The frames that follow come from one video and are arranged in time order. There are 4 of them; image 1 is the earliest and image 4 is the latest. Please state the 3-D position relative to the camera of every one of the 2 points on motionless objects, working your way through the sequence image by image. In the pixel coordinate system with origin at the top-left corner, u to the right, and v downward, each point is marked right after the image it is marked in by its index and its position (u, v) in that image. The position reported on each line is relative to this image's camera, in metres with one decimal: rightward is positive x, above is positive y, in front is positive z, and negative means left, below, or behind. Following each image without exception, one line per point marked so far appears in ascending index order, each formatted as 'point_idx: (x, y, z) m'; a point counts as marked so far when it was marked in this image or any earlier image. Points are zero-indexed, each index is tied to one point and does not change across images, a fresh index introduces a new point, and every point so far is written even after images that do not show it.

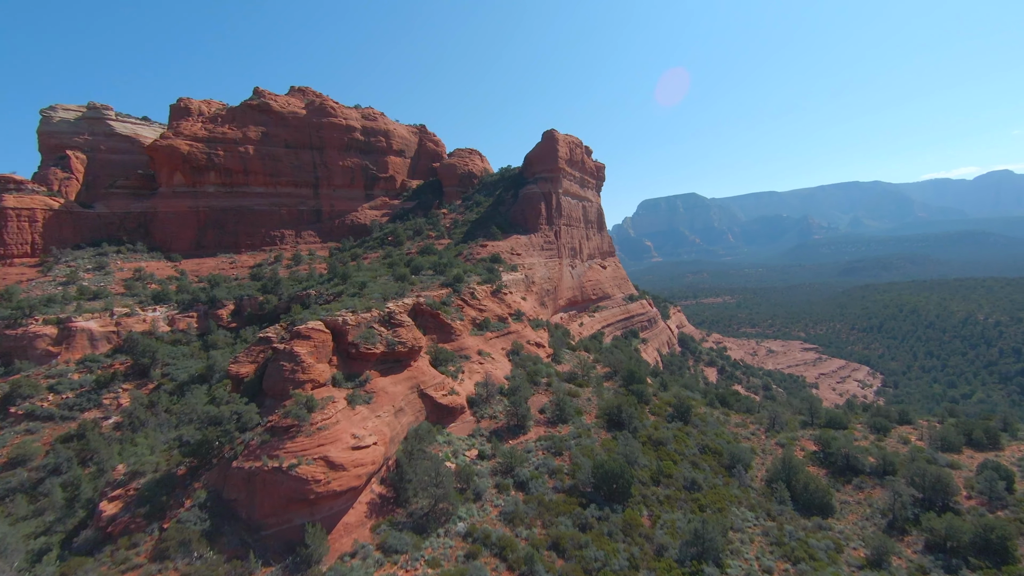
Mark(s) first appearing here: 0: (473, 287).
0: (-1.4, 0.0, +18.6) m
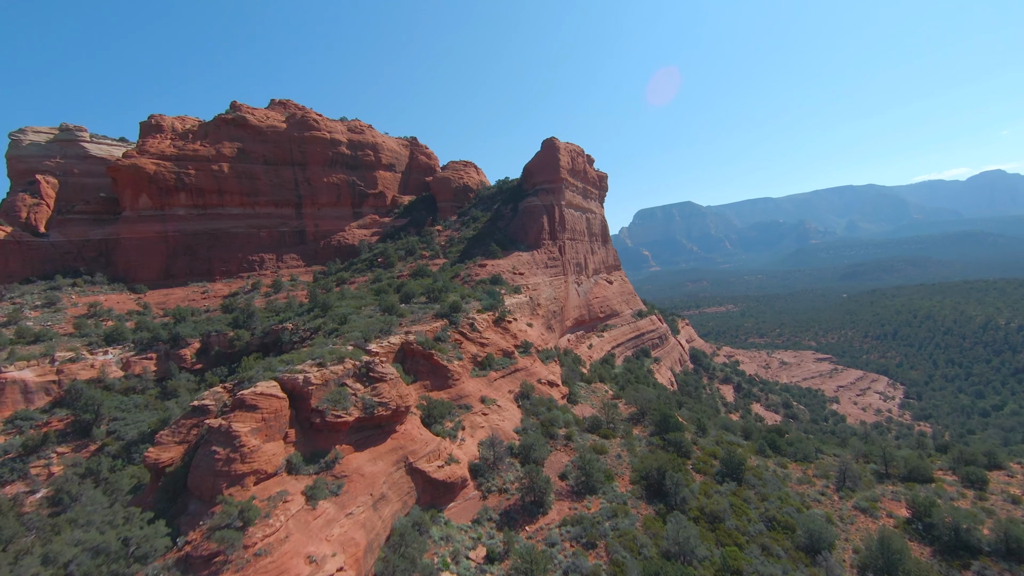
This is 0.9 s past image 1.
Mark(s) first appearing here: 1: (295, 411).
0: (-1.2, -0.9, +16.0) m
1: (-3.6, -2.1, +8.5) m
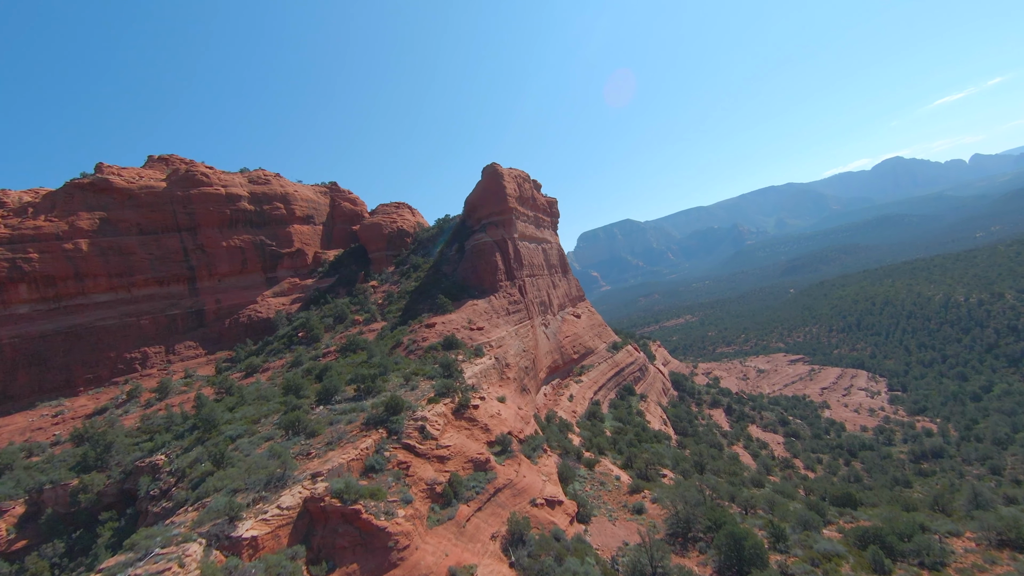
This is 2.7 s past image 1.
0: (-1.9, -2.8, +10.9) m
1: (-3.5, -3.7, +3.2) m
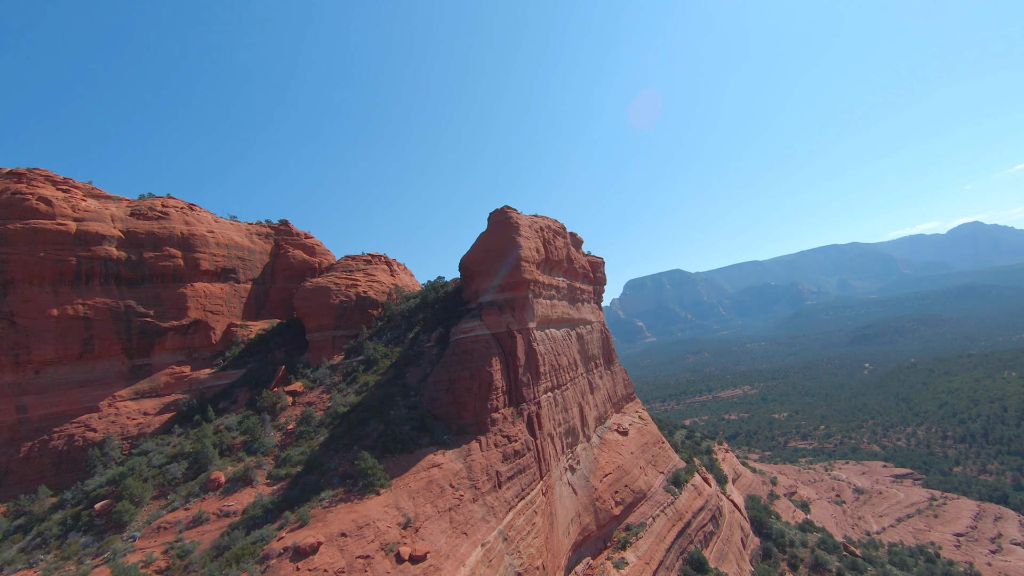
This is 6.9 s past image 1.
0: (-3.2, -5.3, +0.2) m
1: (-5.5, -5.5, -7.3) m
